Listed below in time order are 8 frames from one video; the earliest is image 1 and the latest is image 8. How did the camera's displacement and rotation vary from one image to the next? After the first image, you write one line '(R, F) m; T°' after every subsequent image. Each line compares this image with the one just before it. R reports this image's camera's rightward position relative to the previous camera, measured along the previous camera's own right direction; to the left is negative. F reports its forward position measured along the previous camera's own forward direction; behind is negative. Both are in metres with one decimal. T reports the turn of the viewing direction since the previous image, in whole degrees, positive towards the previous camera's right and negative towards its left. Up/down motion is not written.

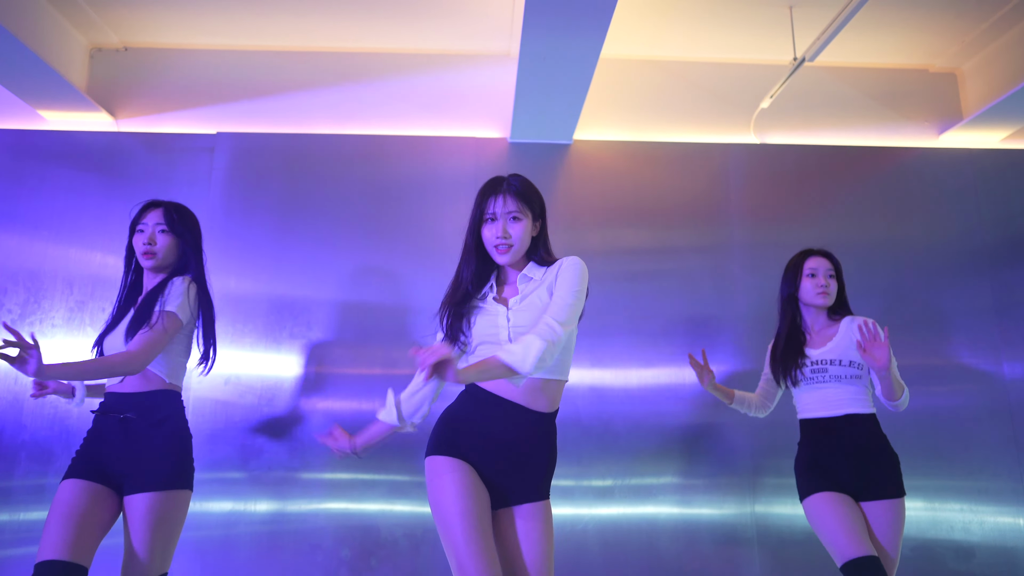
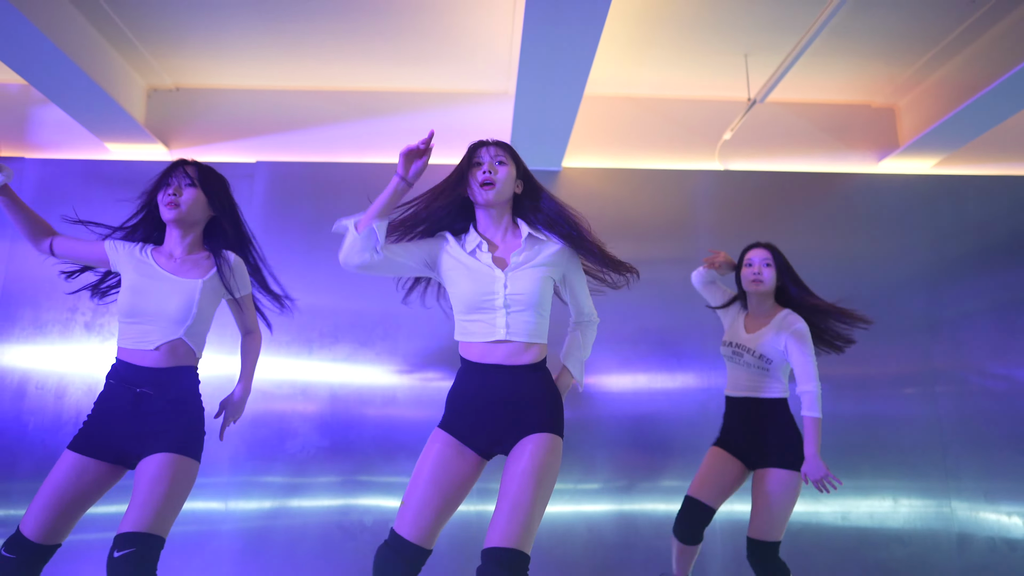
(+0.1, -0.5) m; -1°
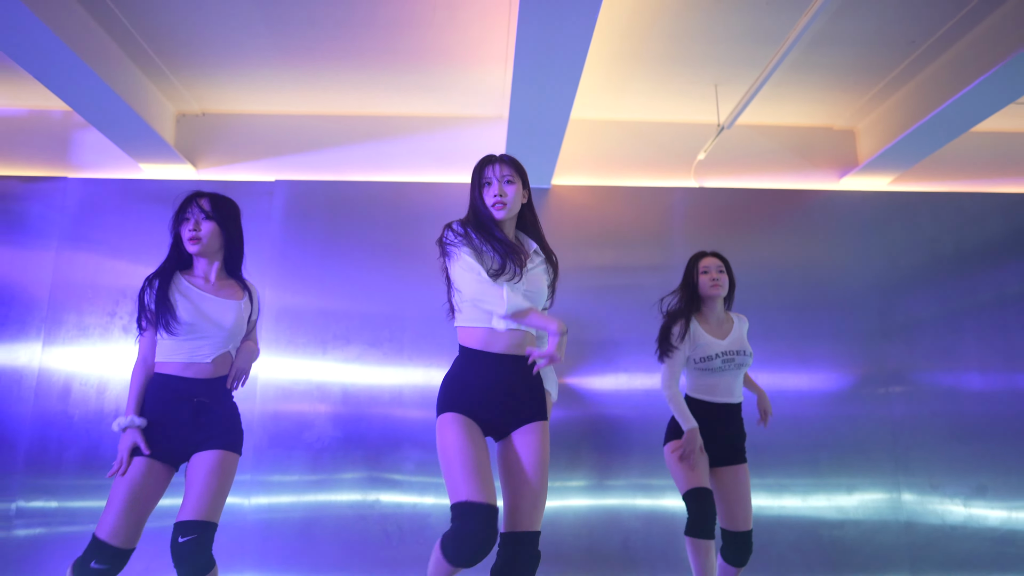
(+0.1, -0.4) m; 0°
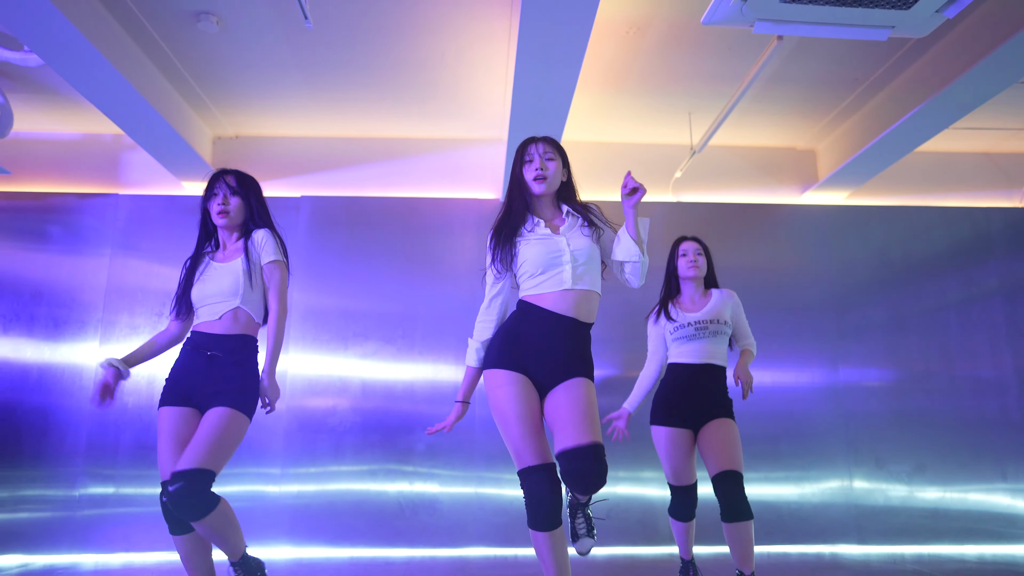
(0.0, -0.5) m; 0°
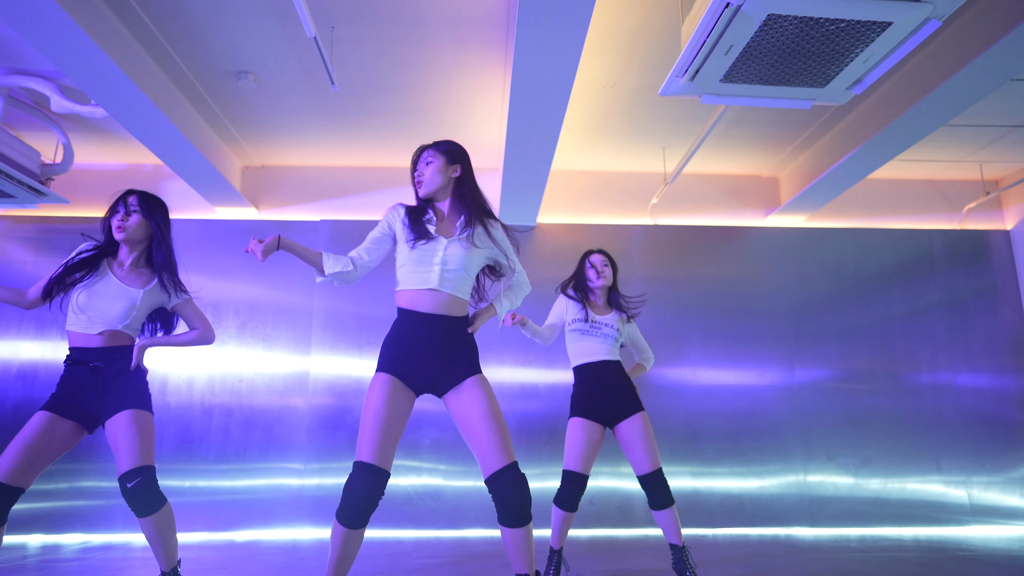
(0.0, -0.6) m; 0°
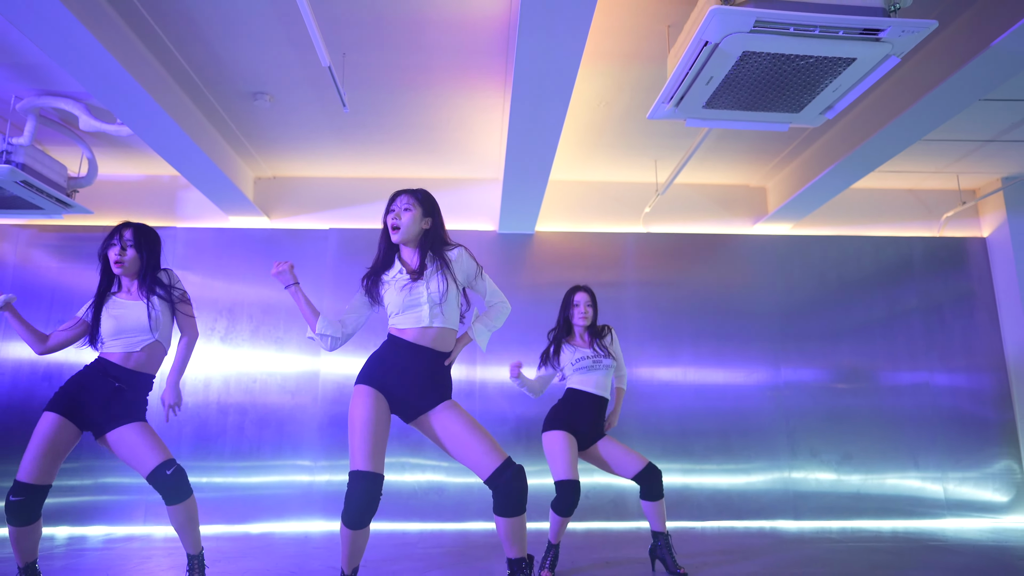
(0.0, -0.3) m; 0°
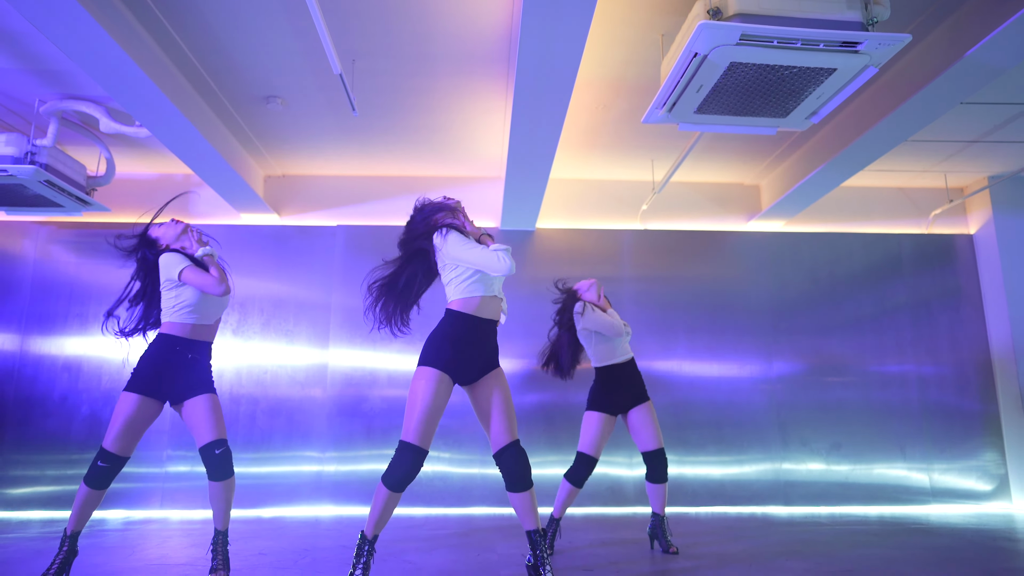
(0.0, -0.2) m; 0°
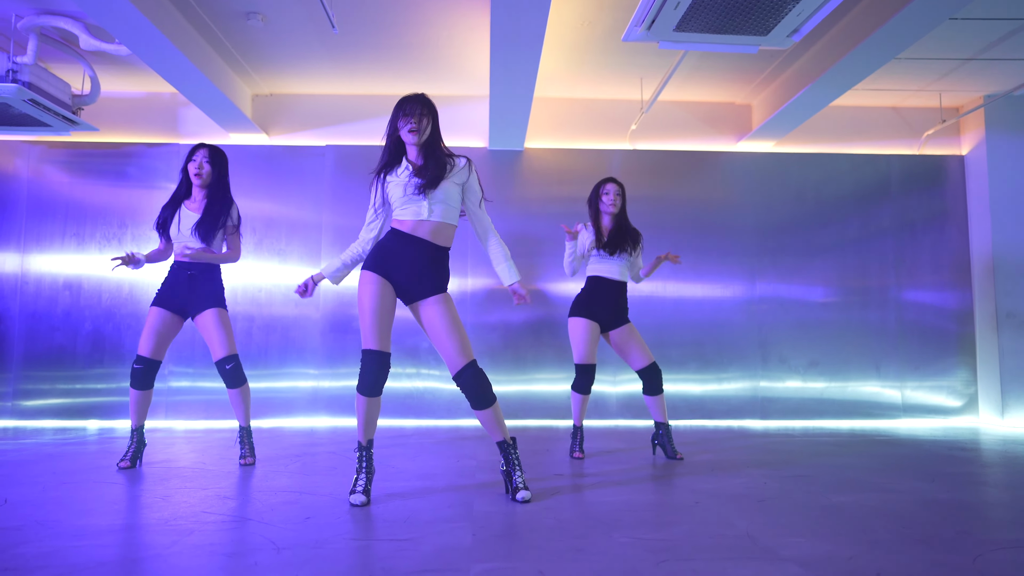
(+0.1, -0.1) m; -1°
